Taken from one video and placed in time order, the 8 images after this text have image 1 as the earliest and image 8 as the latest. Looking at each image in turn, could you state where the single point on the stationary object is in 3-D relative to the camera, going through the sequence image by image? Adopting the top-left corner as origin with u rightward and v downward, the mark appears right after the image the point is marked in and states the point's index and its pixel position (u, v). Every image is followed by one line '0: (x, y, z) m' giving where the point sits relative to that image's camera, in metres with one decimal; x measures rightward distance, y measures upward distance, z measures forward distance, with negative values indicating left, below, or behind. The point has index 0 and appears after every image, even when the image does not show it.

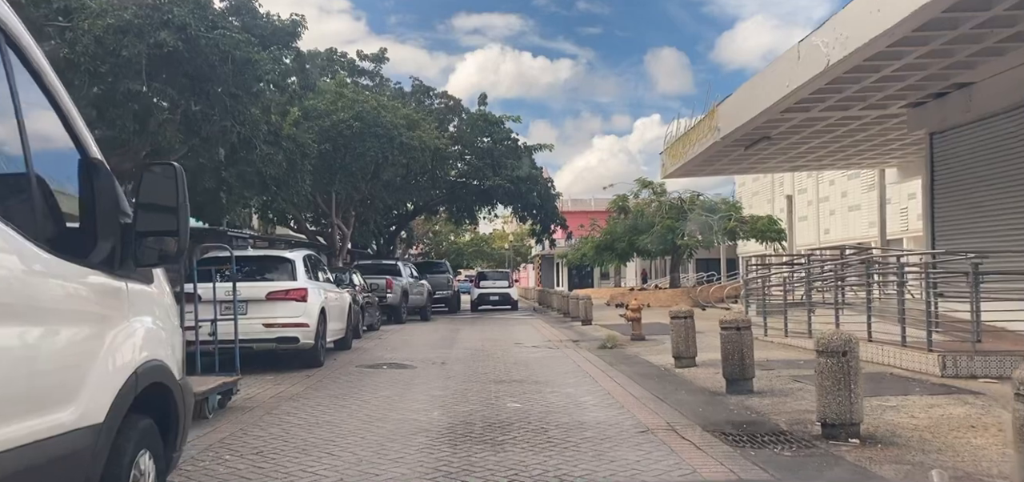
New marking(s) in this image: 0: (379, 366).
0: (-2.2, -2.0, +13.2) m
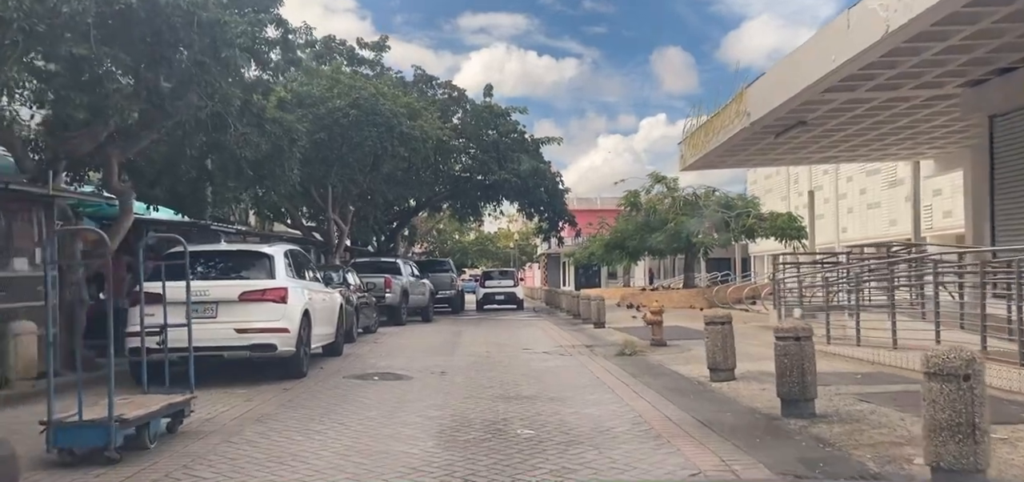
0: (-2.0, -1.9, +11.6) m
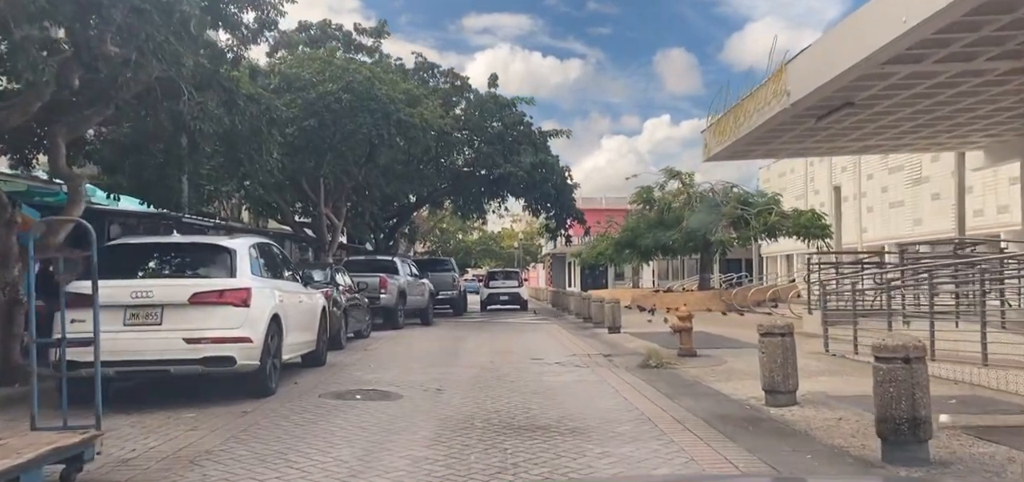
0: (-1.9, -1.8, +9.7) m
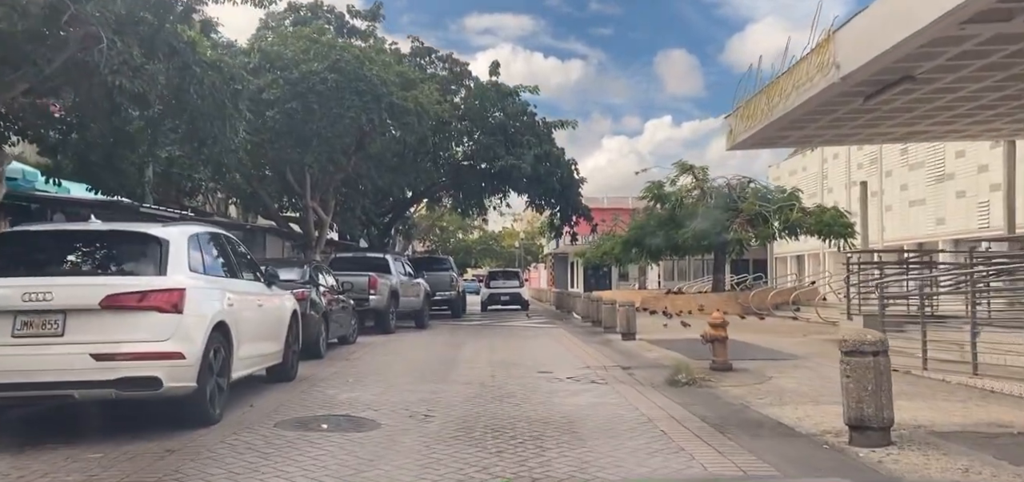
0: (-1.9, -1.7, +7.8) m
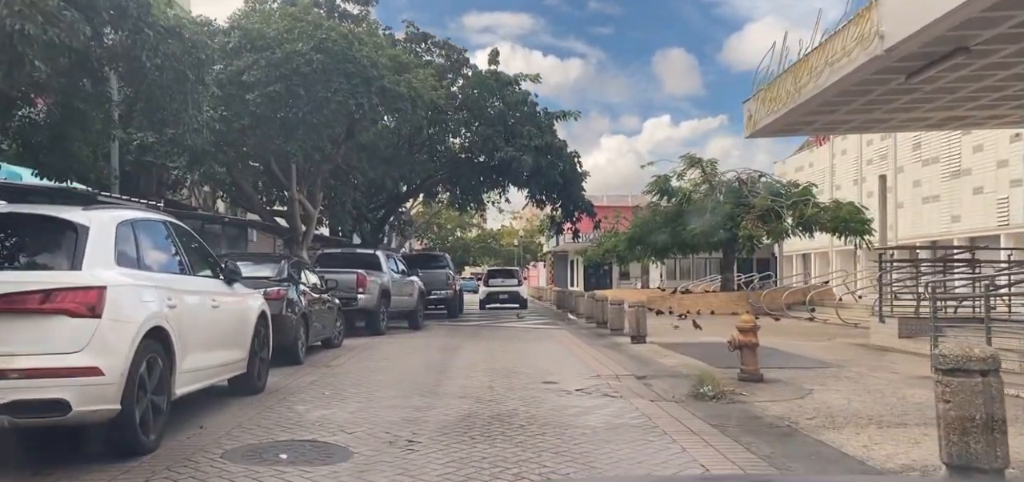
0: (-1.8, -1.6, +6.4) m
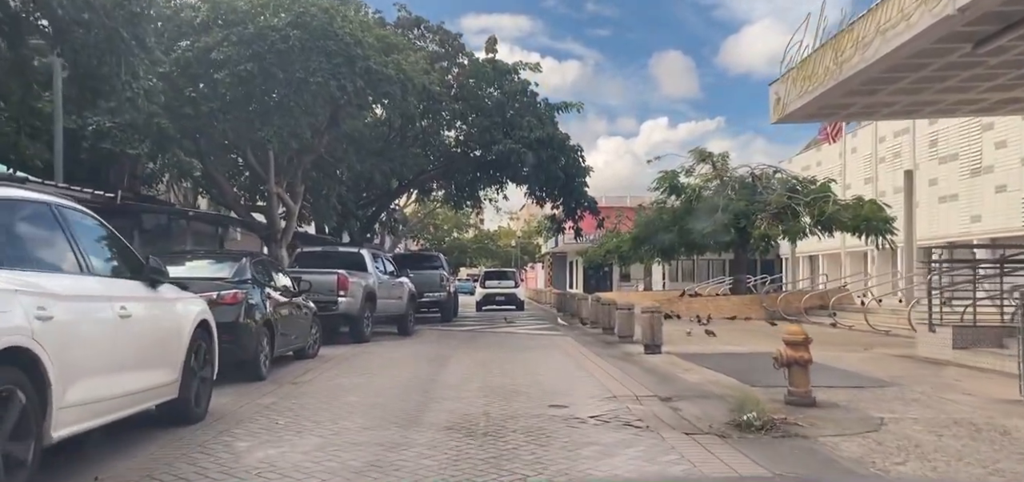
0: (-1.8, -1.5, +4.6) m
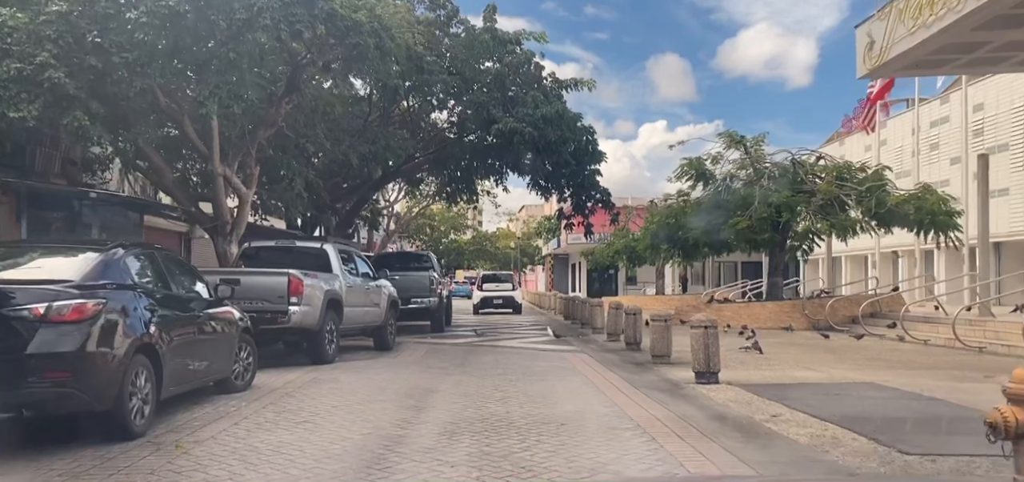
0: (-1.7, -1.4, +0.8) m
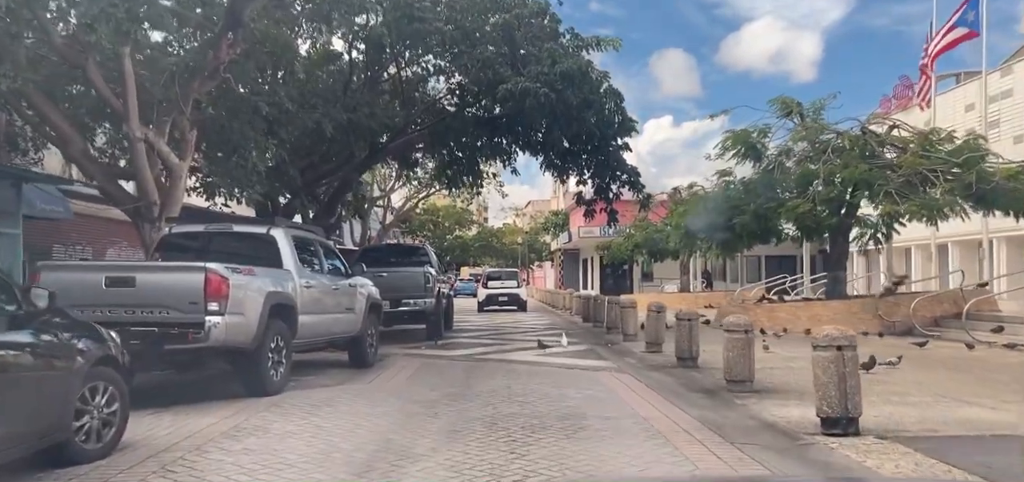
0: (-1.6, -1.2, -3.0) m
